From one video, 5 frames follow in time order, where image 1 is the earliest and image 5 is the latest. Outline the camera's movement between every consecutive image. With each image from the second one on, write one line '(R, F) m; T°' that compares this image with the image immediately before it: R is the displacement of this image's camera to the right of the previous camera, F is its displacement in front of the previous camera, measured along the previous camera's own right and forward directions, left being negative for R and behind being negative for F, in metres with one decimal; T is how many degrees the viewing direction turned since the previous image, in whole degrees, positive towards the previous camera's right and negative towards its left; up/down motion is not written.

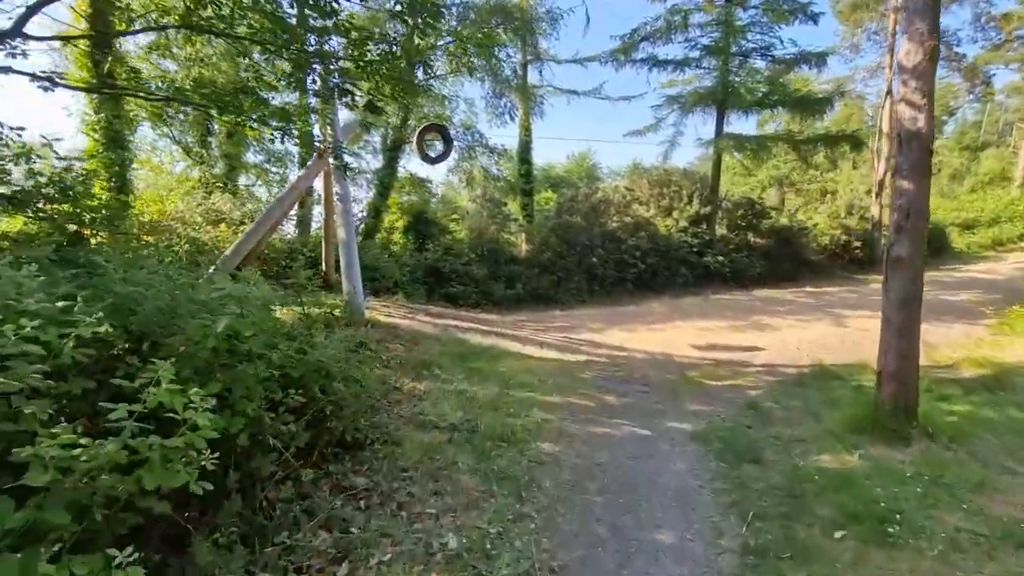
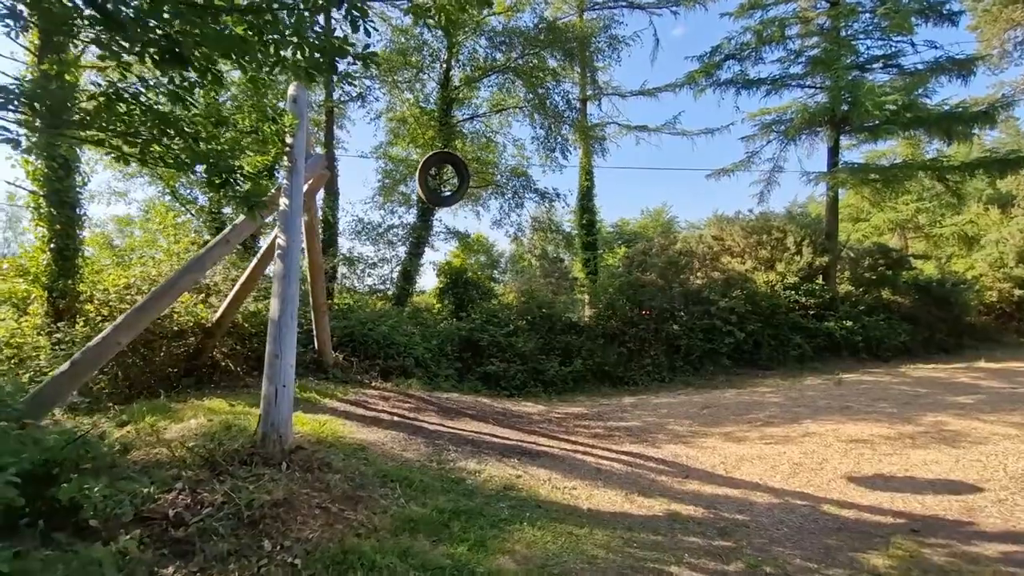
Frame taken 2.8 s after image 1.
(+0.4, +2.3) m; -8°
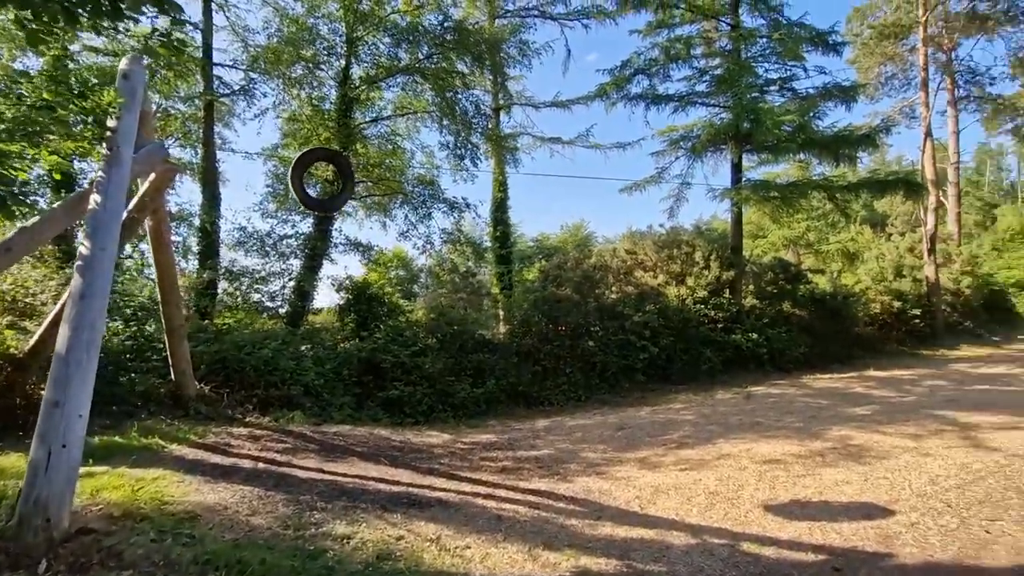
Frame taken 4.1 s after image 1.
(+0.3, +0.6) m; +9°
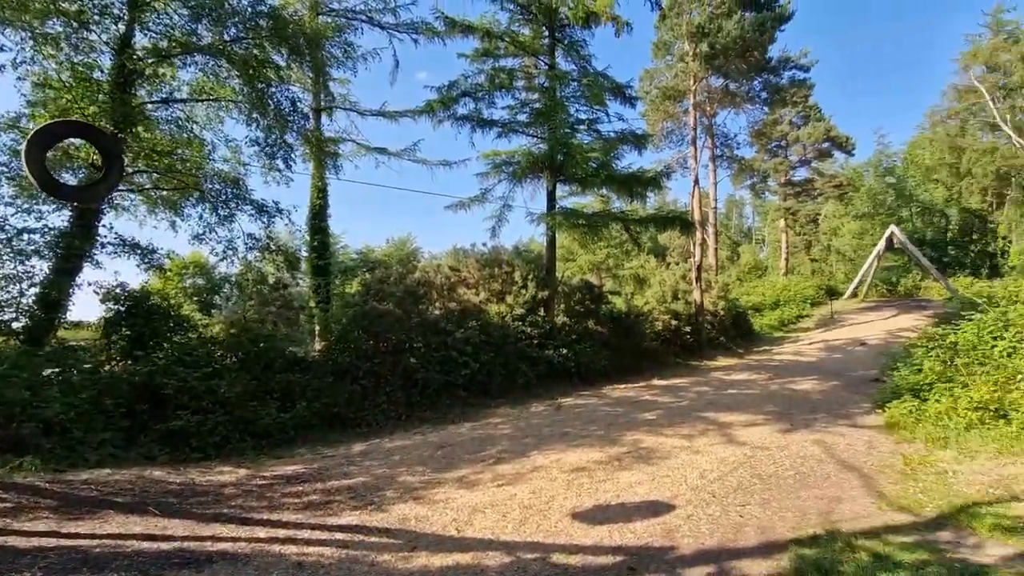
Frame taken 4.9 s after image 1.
(0.0, +0.1) m; +19°
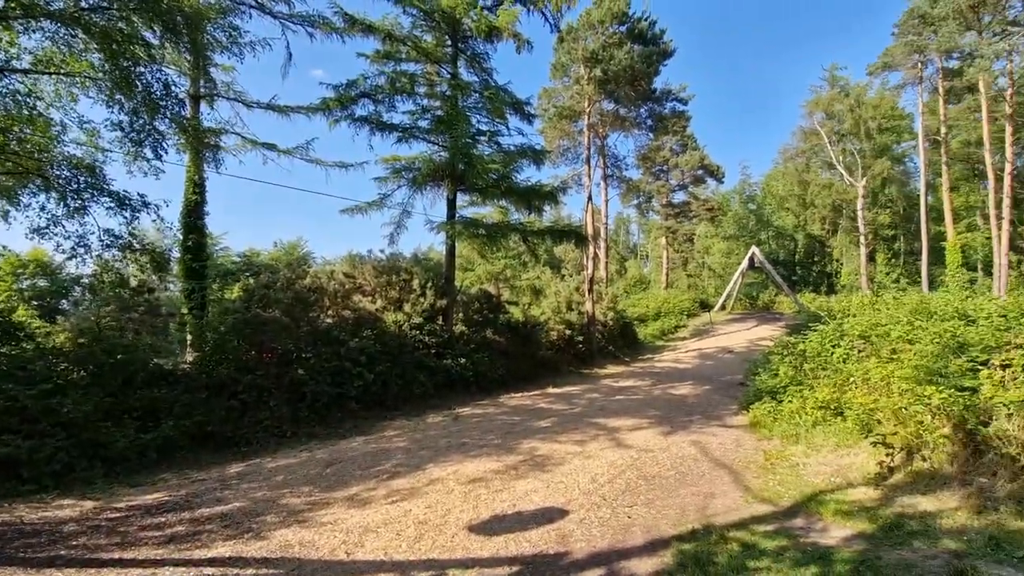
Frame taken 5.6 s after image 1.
(0.0, 0.0) m; +11°
